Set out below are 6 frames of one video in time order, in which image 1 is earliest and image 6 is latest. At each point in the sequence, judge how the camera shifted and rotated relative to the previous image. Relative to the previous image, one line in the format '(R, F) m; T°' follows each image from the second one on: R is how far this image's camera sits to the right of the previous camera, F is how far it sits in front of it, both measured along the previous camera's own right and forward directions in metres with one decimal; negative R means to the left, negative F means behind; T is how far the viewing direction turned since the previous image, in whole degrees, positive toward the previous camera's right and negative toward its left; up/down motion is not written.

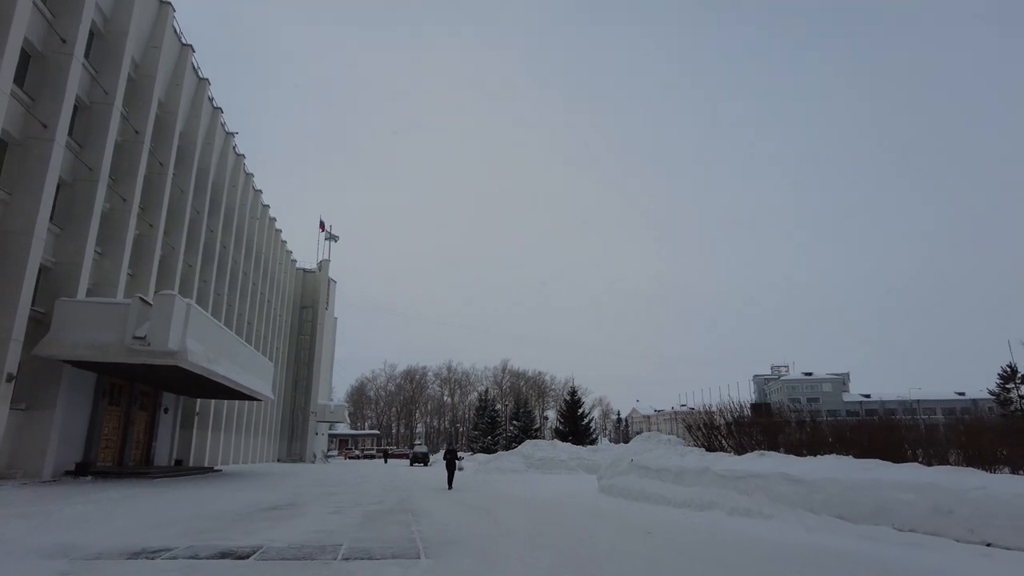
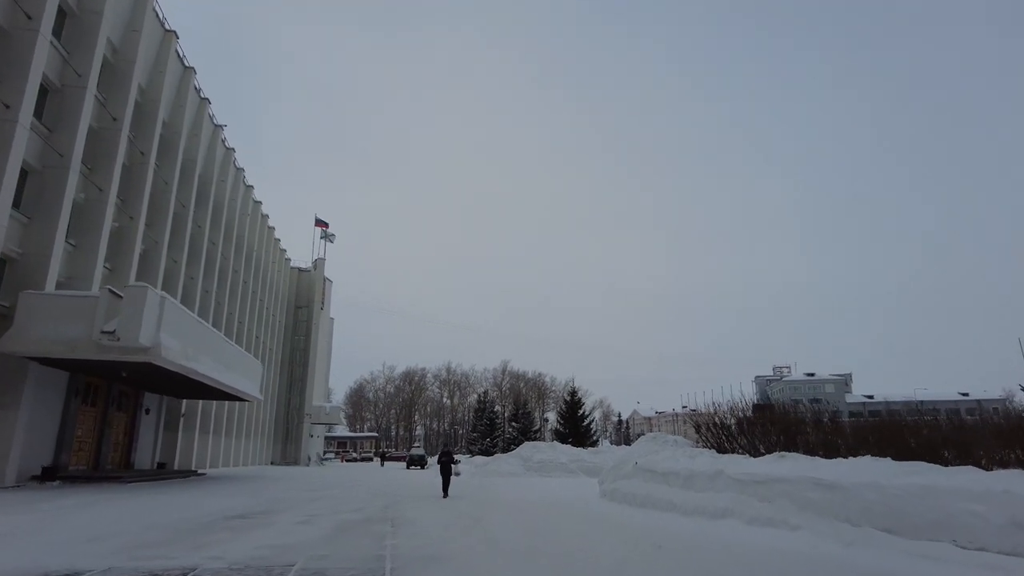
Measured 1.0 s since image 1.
(+0.1, +1.0) m; 0°
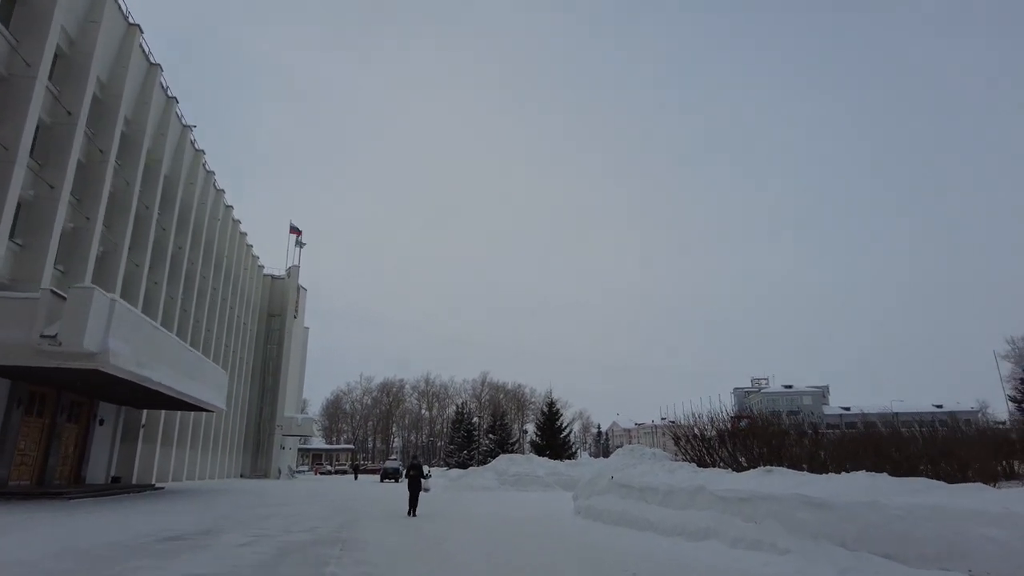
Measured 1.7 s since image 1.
(+0.2, +0.7) m; +2°
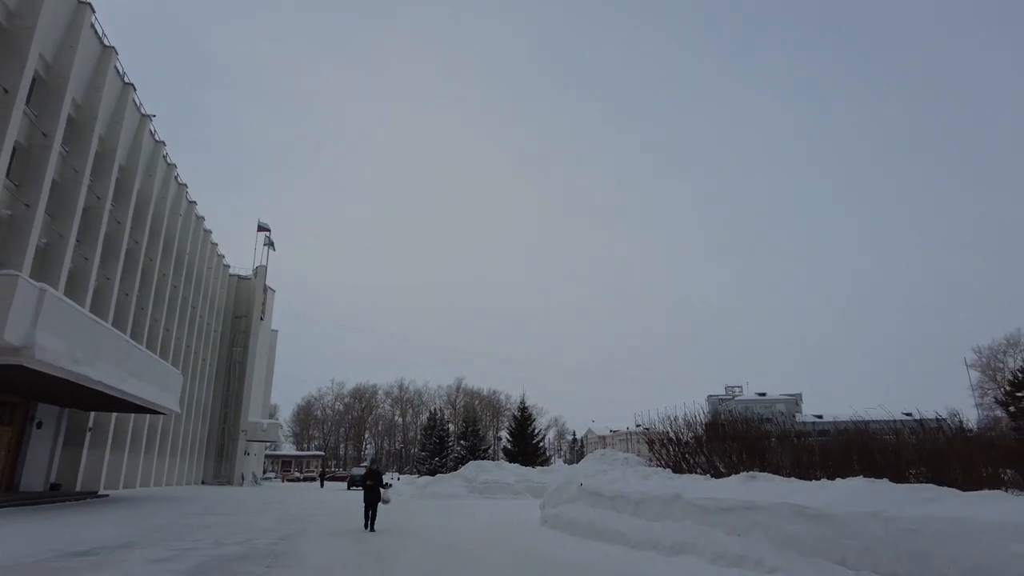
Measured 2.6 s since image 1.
(+0.2, +0.9) m; +2°
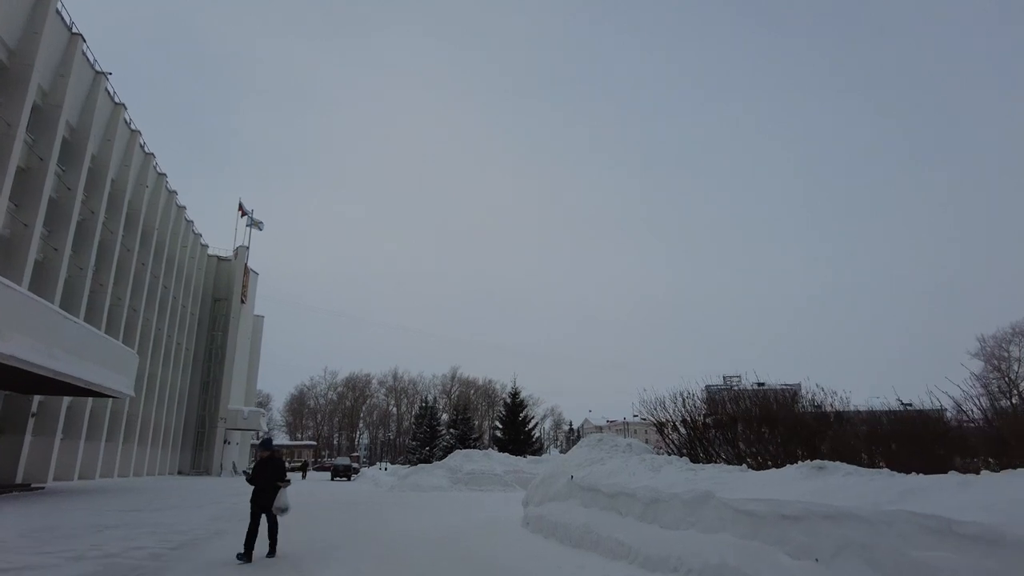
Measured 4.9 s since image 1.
(+0.3, +2.3) m; 0°
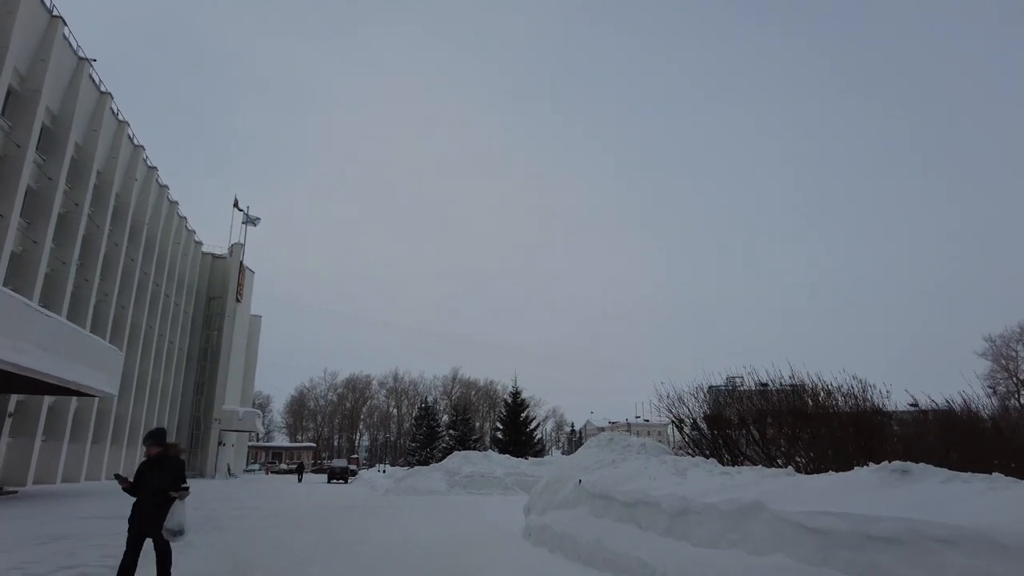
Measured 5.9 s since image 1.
(0.0, +1.1) m; 0°
